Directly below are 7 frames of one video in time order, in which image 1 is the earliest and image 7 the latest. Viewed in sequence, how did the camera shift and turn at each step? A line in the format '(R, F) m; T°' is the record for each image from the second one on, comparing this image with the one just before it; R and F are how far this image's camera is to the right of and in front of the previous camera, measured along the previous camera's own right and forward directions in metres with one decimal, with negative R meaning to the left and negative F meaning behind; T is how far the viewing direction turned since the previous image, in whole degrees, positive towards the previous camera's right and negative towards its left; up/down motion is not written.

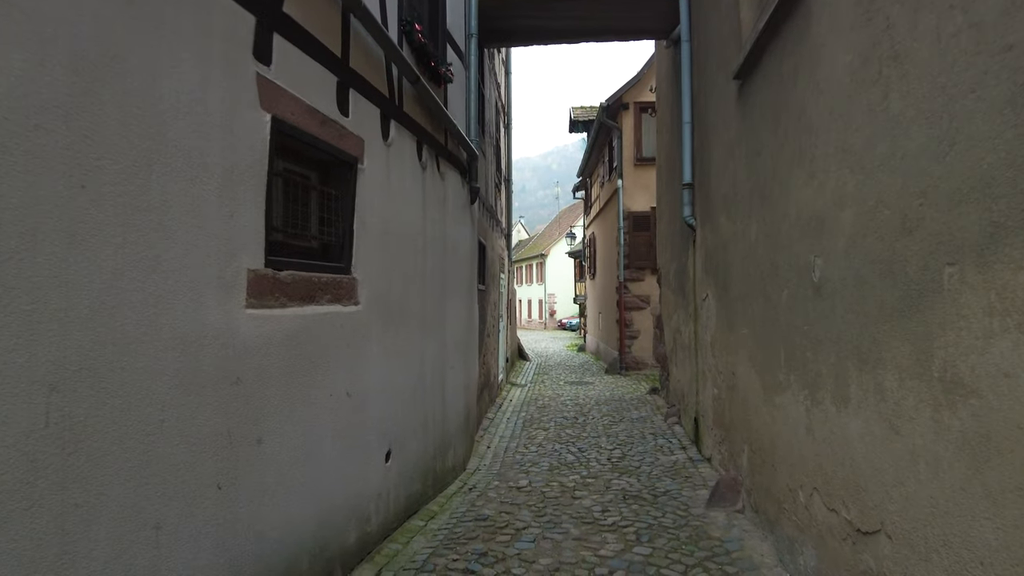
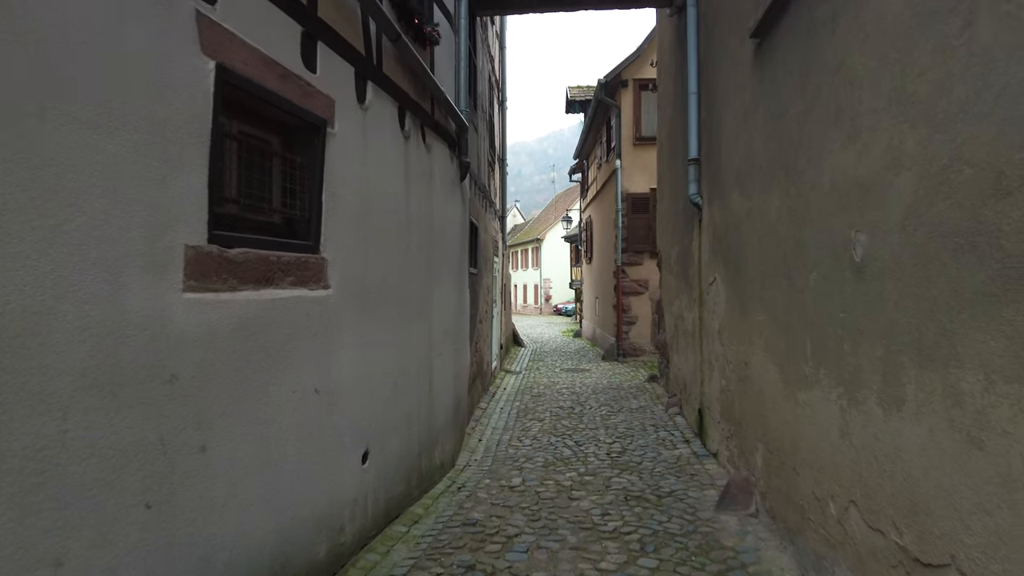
(0.0, +0.4) m; 0°
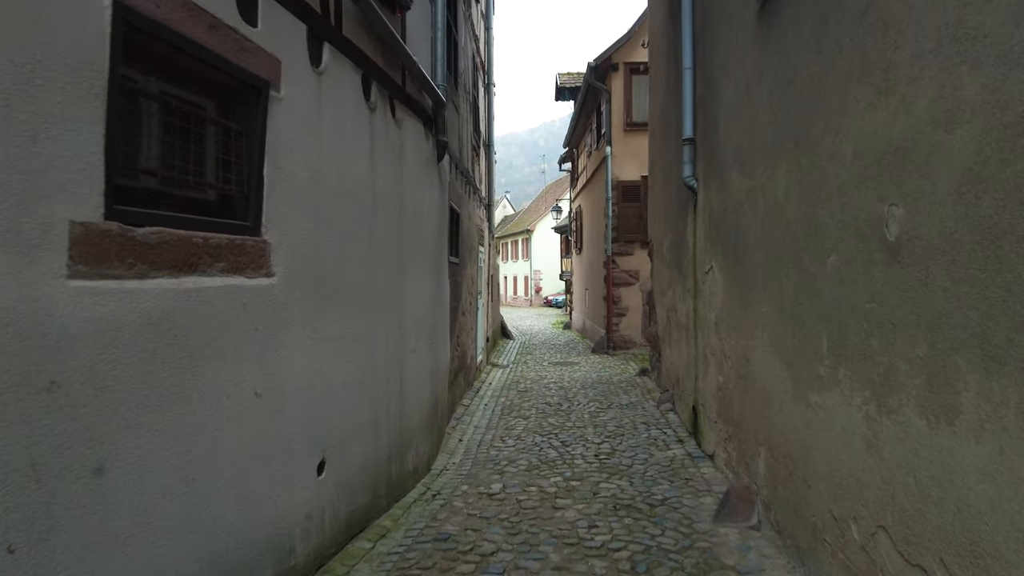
(+0.1, +0.4) m; +1°
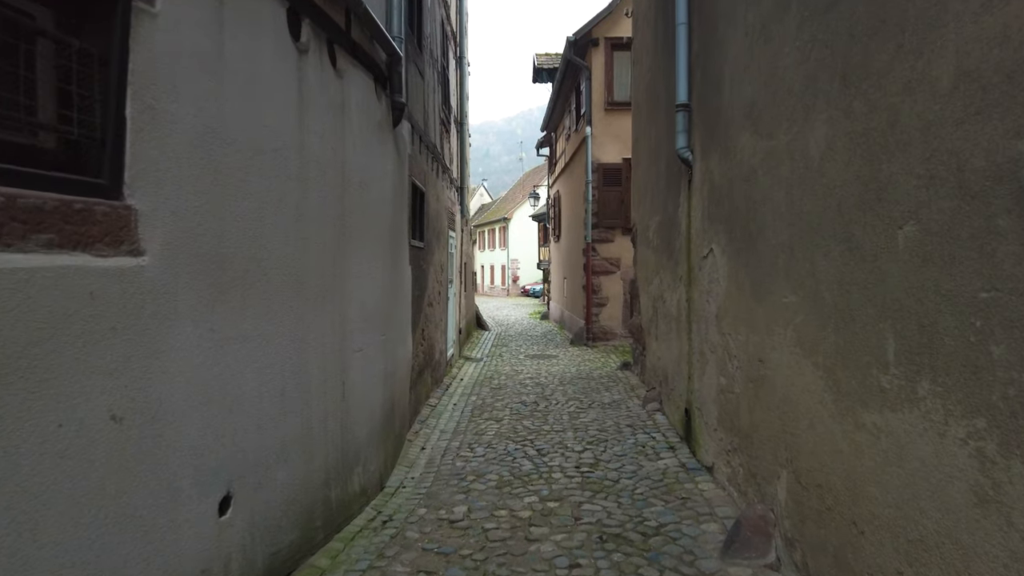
(+0.1, +0.7) m; +2°
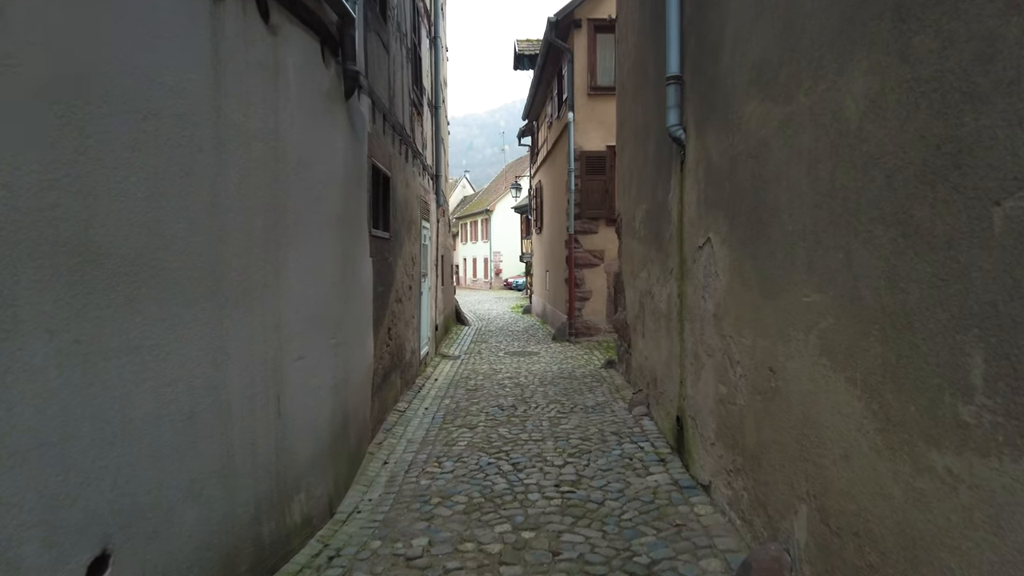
(+0.1, +0.6) m; +1°
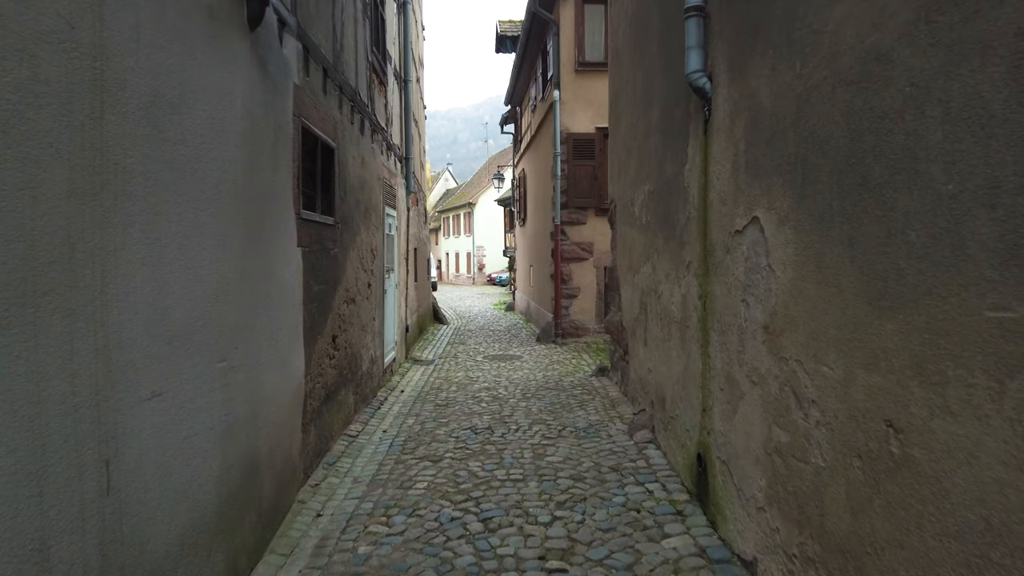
(+0.1, +1.1) m; +1°
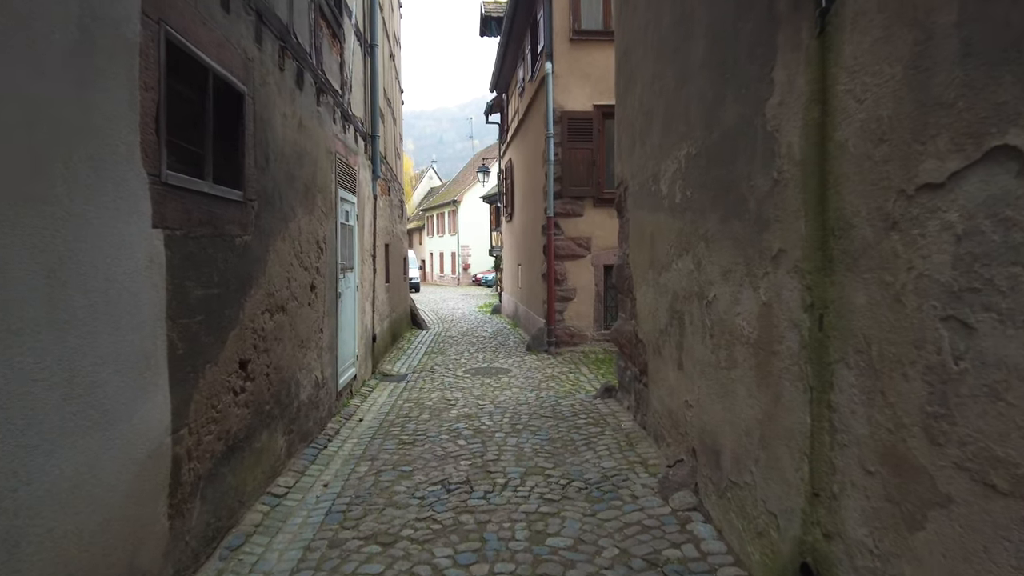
(0.0, +1.5) m; +1°
